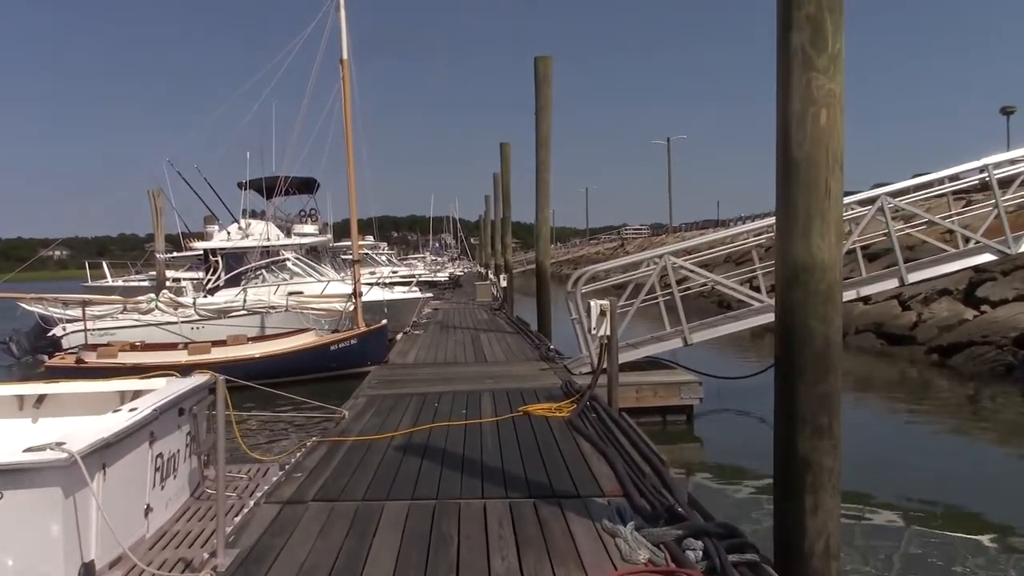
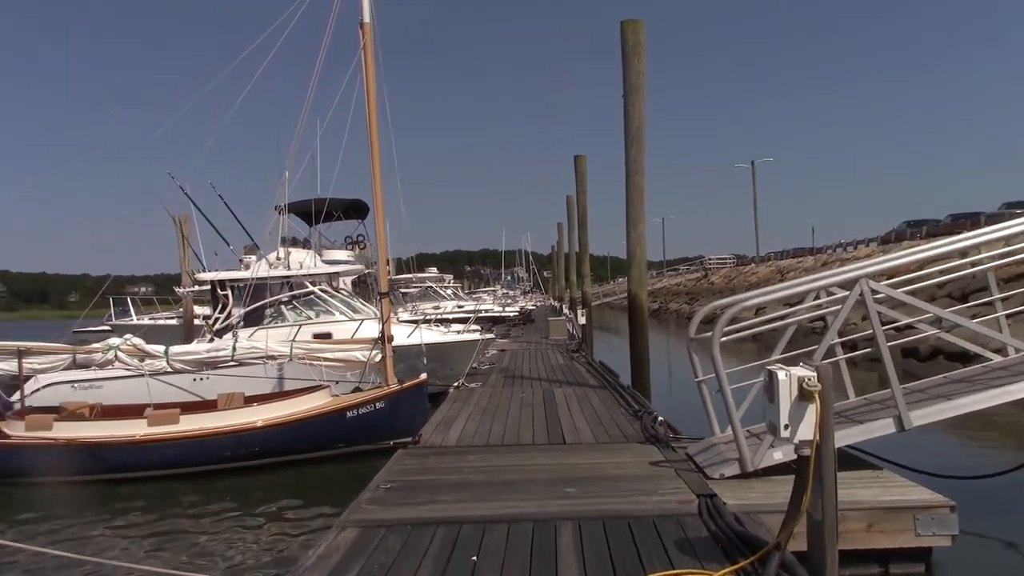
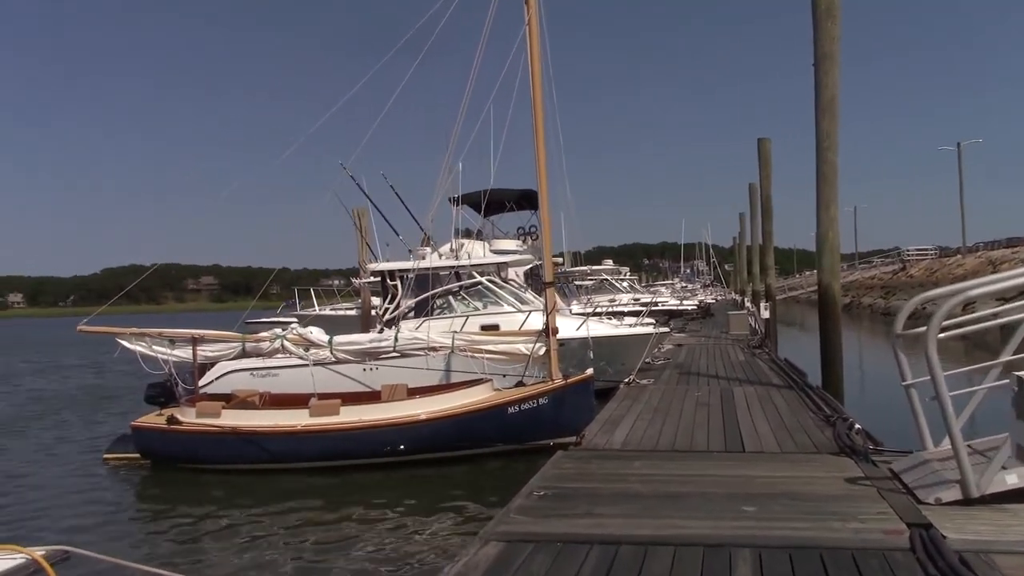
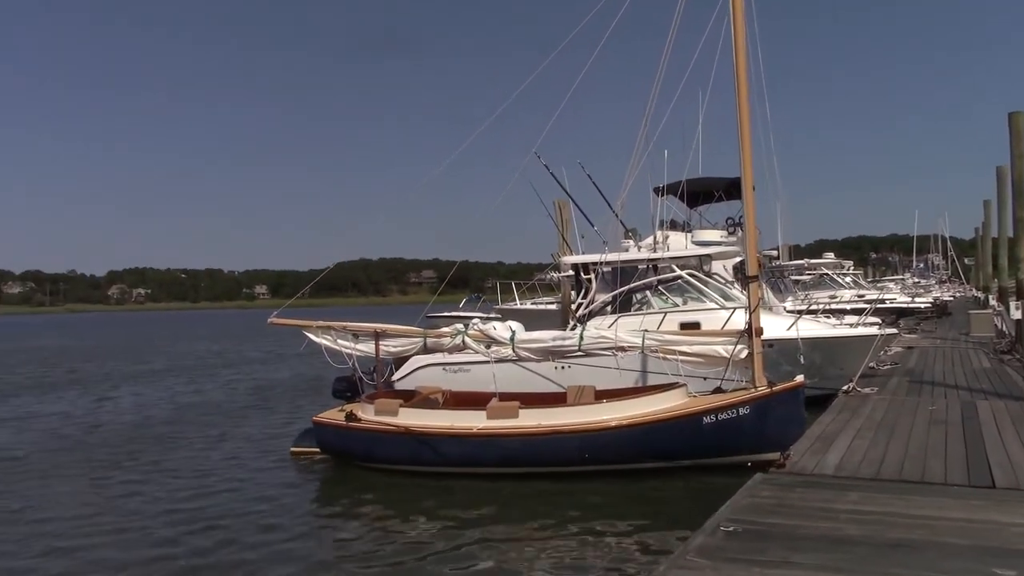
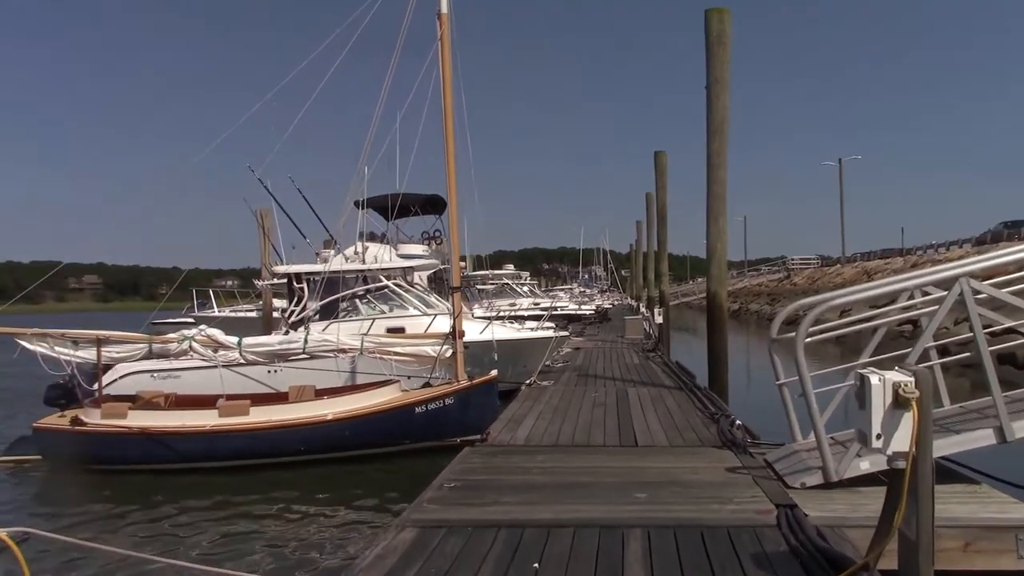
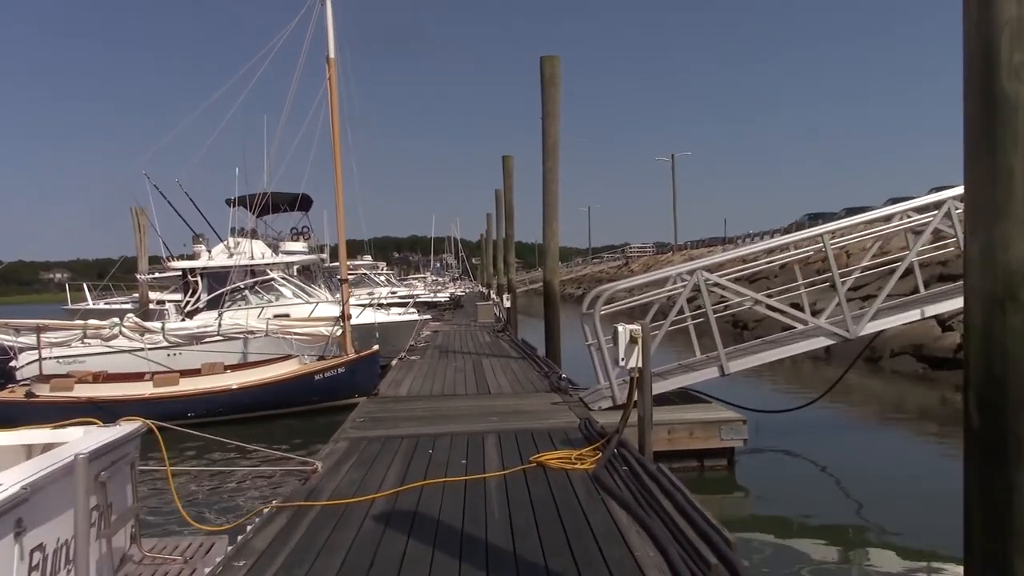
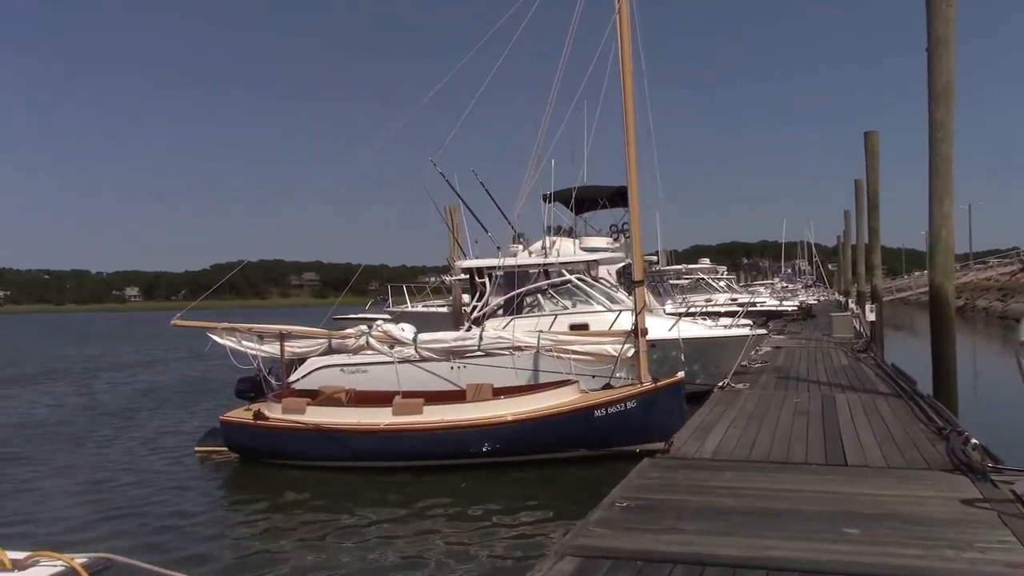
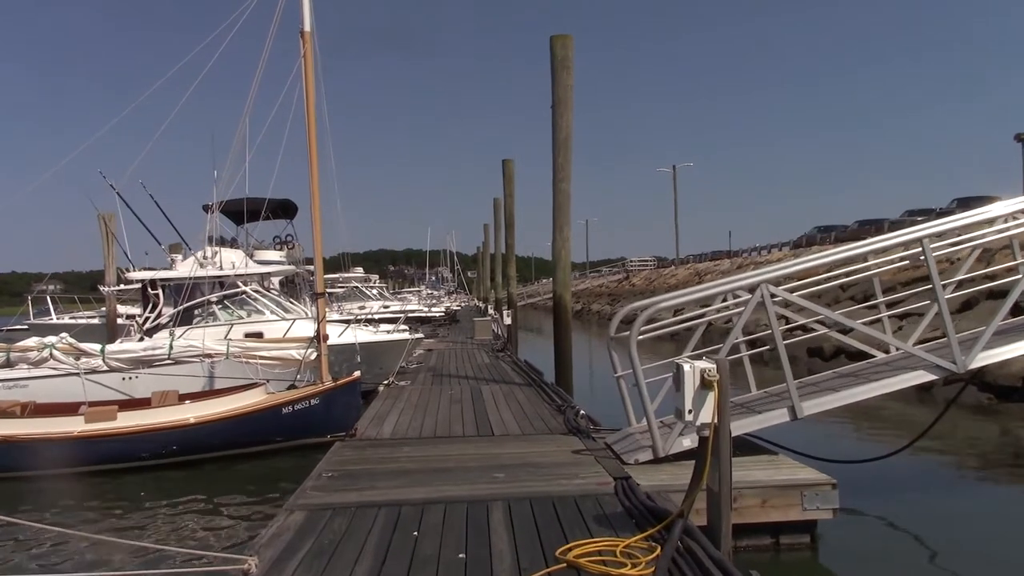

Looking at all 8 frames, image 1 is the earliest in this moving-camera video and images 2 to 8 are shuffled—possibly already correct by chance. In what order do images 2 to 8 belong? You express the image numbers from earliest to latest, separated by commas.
6, 8, 2, 5, 3, 7, 4
